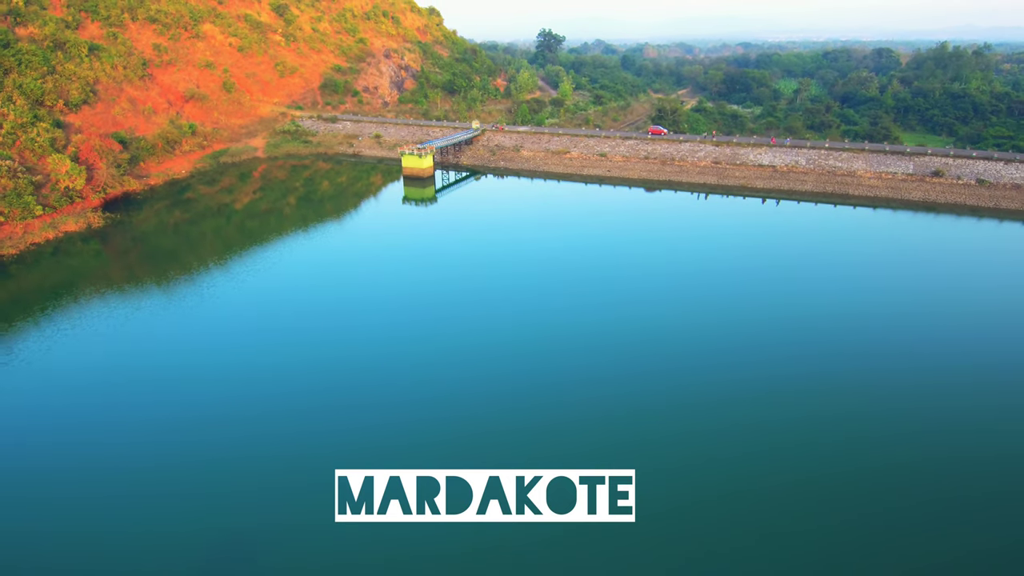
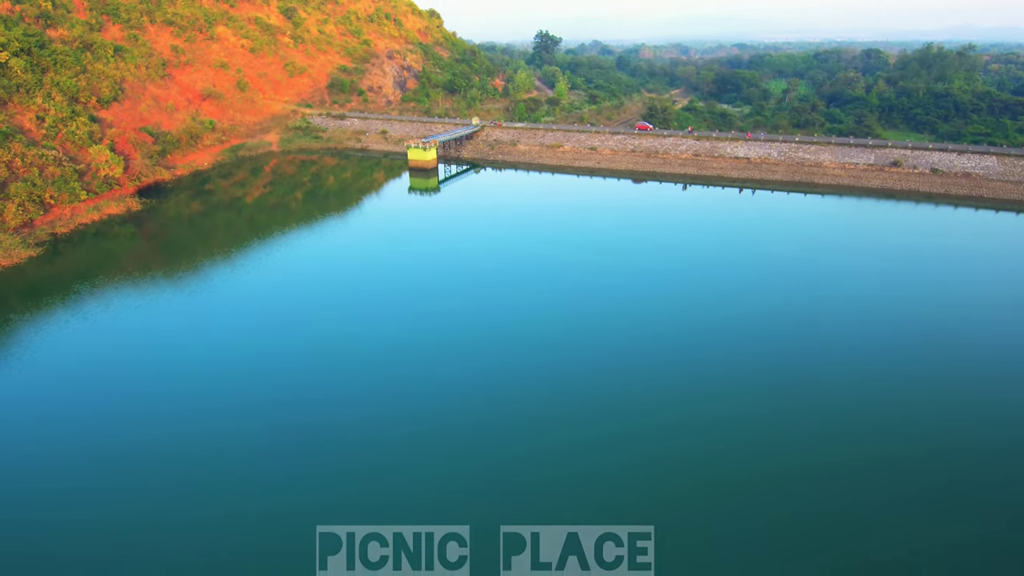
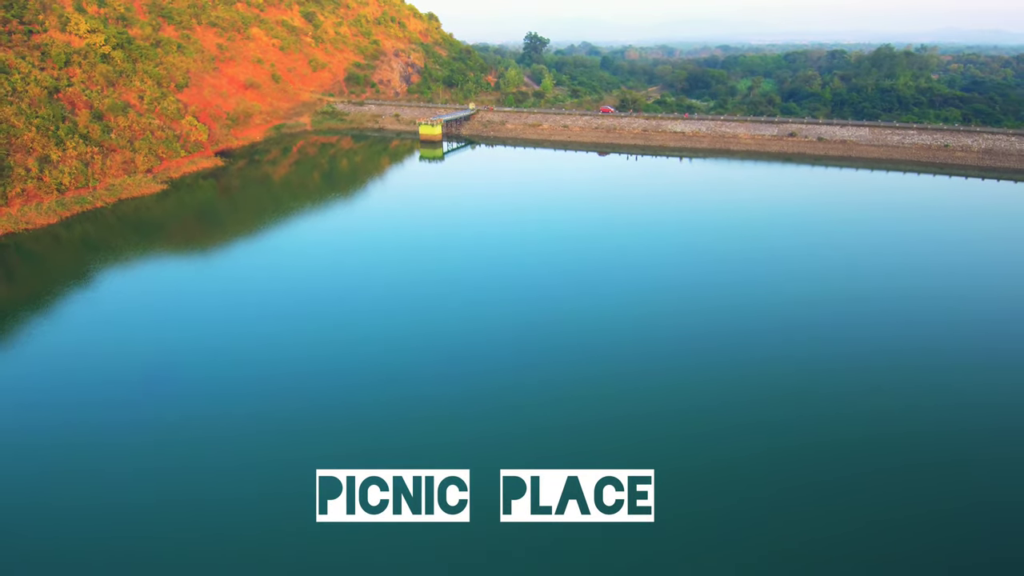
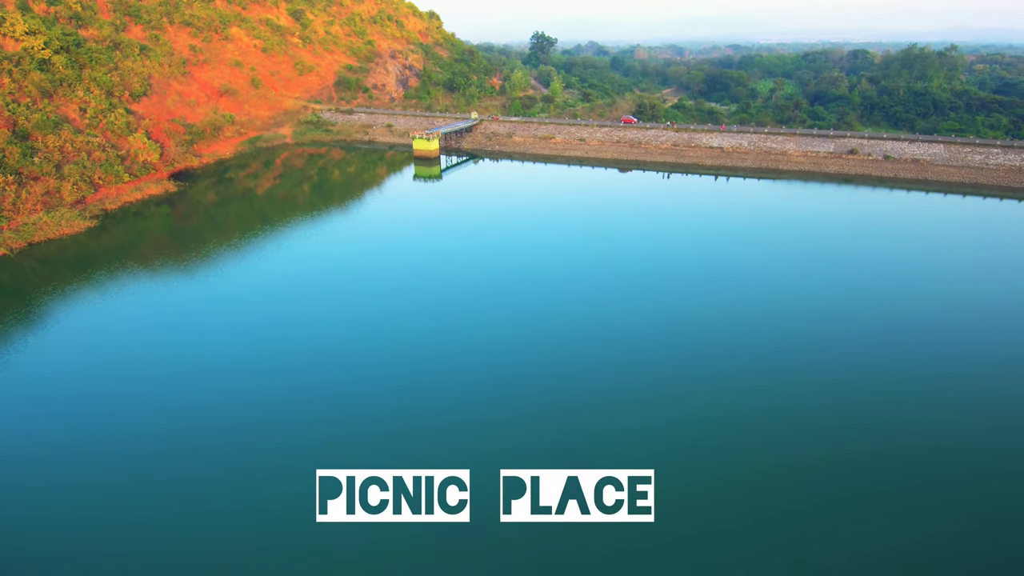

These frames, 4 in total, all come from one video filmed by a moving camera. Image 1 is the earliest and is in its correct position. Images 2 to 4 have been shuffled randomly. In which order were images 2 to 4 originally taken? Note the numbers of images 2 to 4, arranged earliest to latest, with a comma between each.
2, 4, 3
